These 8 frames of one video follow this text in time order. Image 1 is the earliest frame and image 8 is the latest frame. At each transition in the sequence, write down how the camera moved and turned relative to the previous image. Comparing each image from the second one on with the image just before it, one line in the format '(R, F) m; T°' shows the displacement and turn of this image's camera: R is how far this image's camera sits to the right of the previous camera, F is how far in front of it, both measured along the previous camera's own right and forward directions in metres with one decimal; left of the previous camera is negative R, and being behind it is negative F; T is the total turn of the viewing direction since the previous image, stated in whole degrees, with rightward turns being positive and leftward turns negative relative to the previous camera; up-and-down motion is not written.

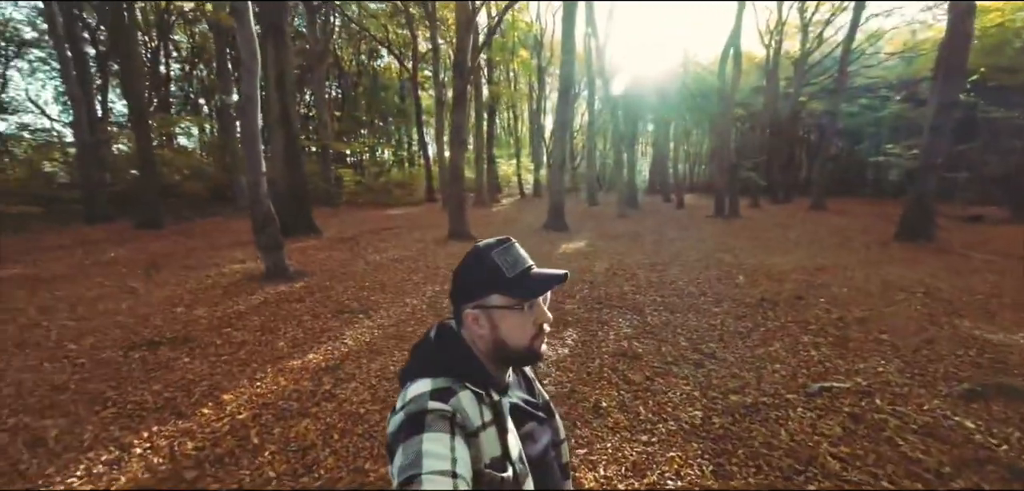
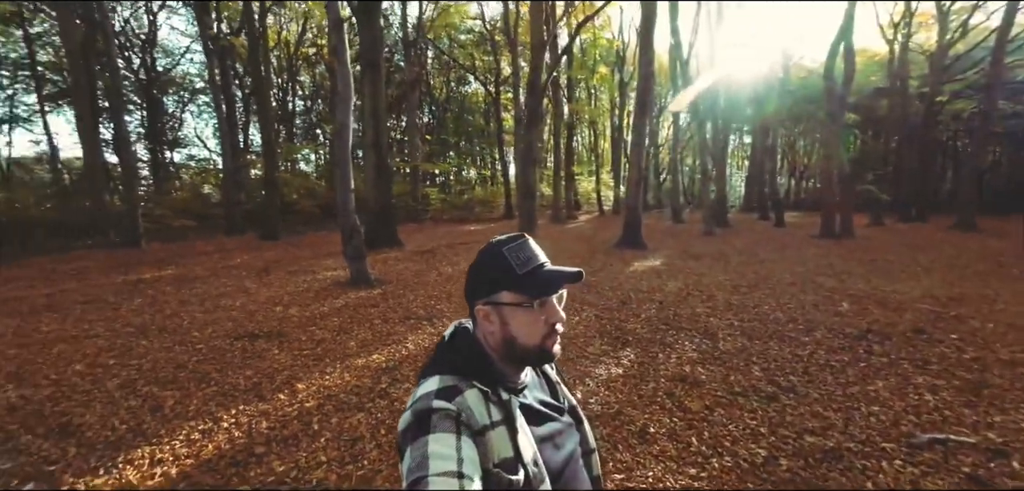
(+0.4, 0.0) m; -12°
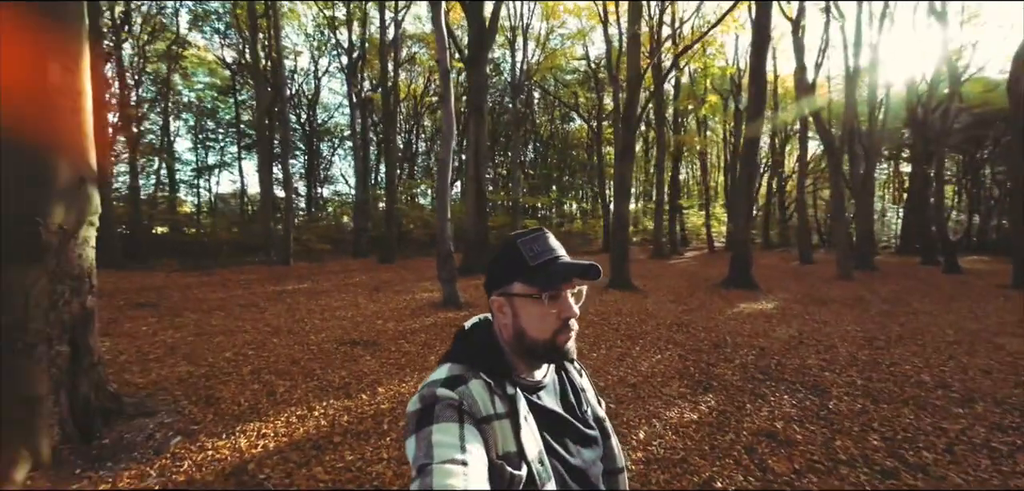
(+0.4, -0.1) m; -15°
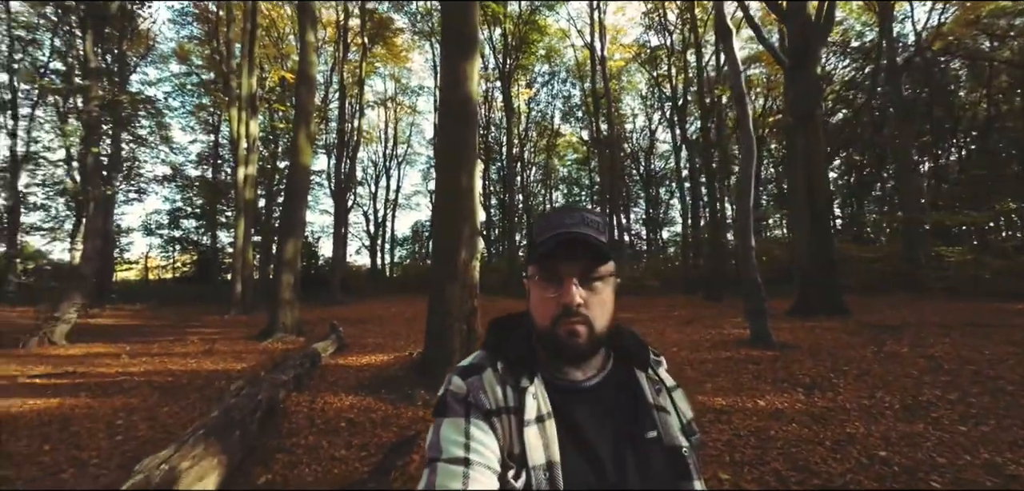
(+1.3, -0.3) m; -47°
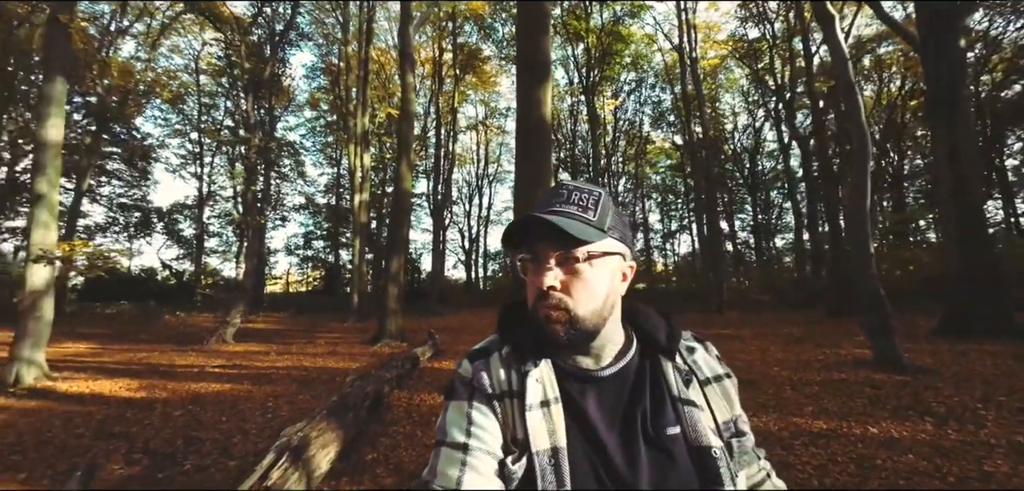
(+0.3, -0.3) m; -13°
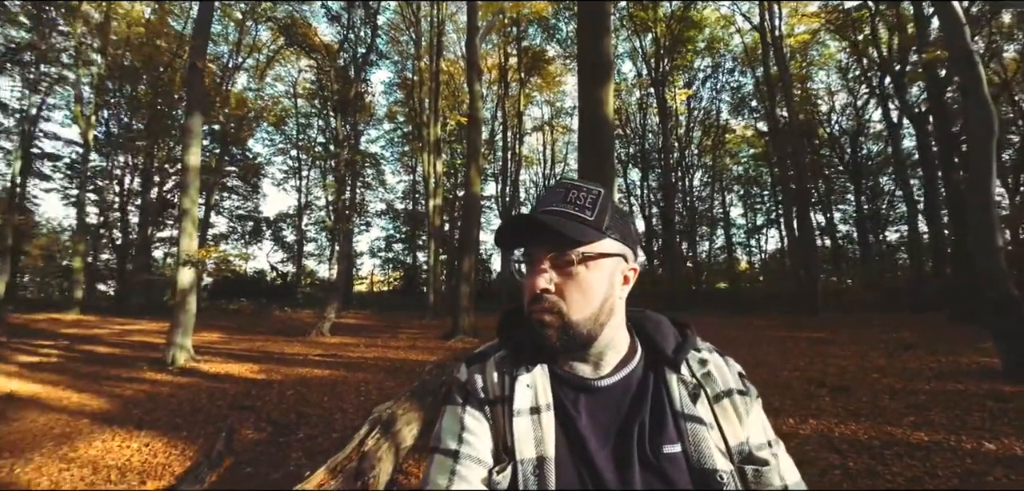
(+0.1, -0.3) m; -10°
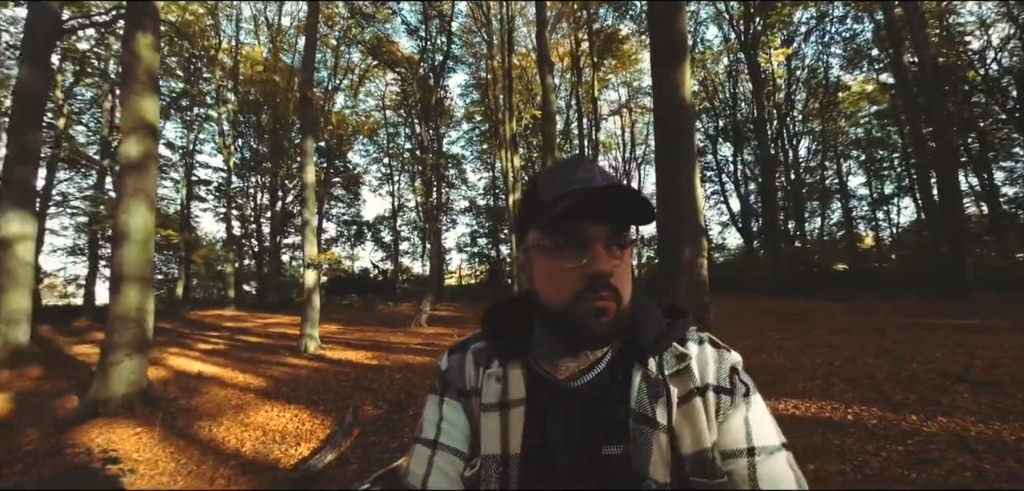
(+0.1, -0.3) m; -12°
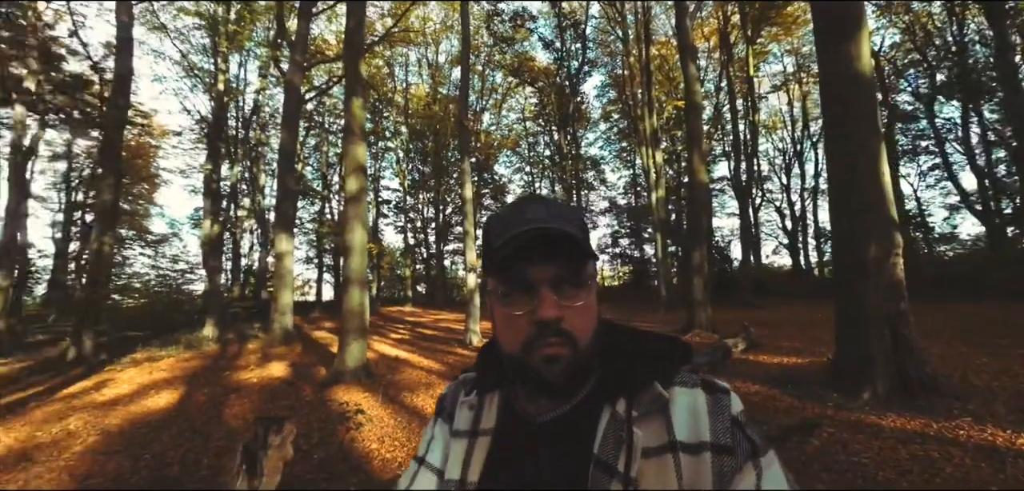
(0.0, -0.5) m; -20°
